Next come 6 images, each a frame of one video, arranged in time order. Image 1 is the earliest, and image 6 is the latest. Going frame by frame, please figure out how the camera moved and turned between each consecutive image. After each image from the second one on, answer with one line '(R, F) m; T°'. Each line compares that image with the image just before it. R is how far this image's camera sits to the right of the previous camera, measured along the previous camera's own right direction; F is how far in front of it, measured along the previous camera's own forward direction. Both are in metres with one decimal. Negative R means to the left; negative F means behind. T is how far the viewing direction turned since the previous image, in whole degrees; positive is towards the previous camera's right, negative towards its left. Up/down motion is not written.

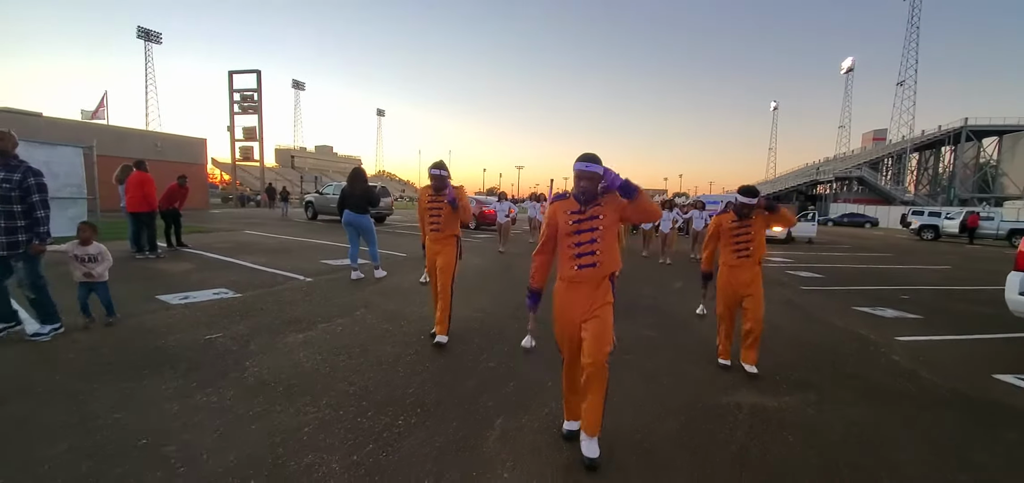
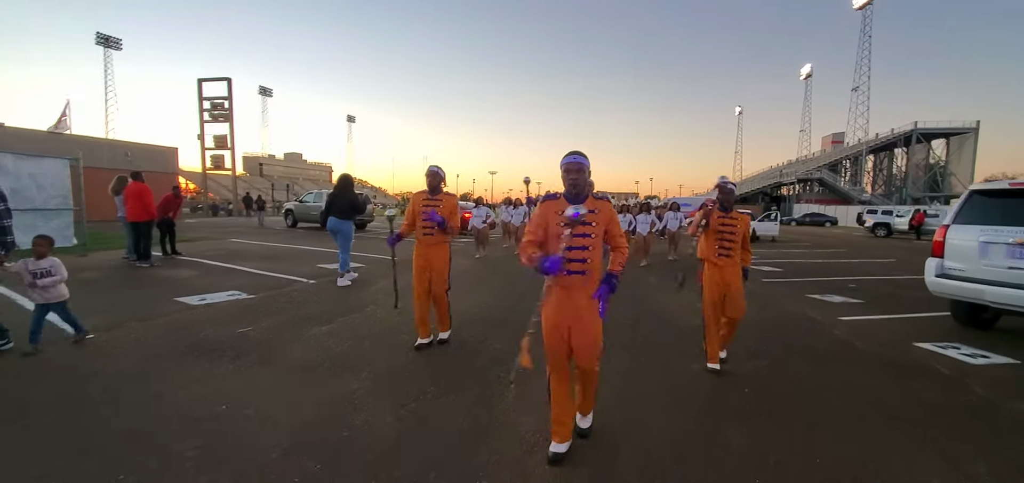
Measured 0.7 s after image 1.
(-0.3, -0.7) m; +3°
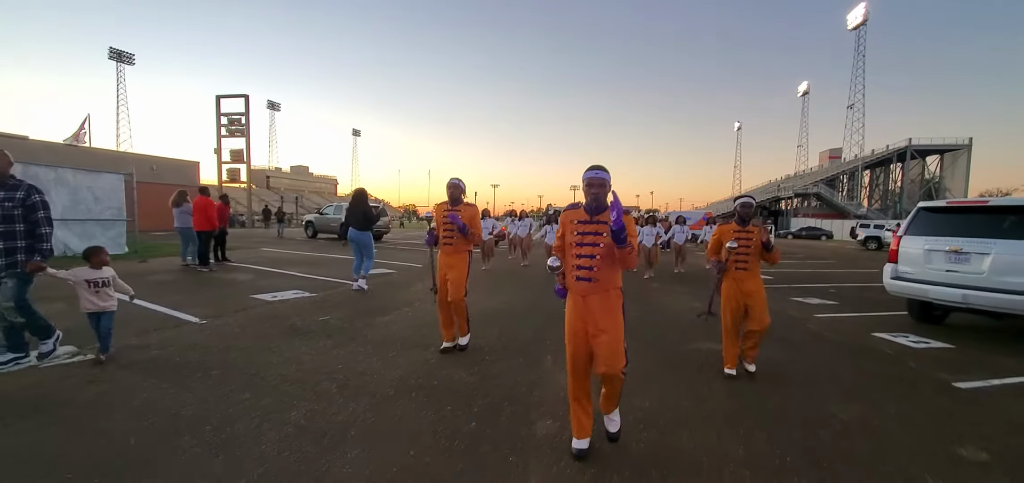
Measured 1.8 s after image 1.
(-0.4, -1.1) m; 0°
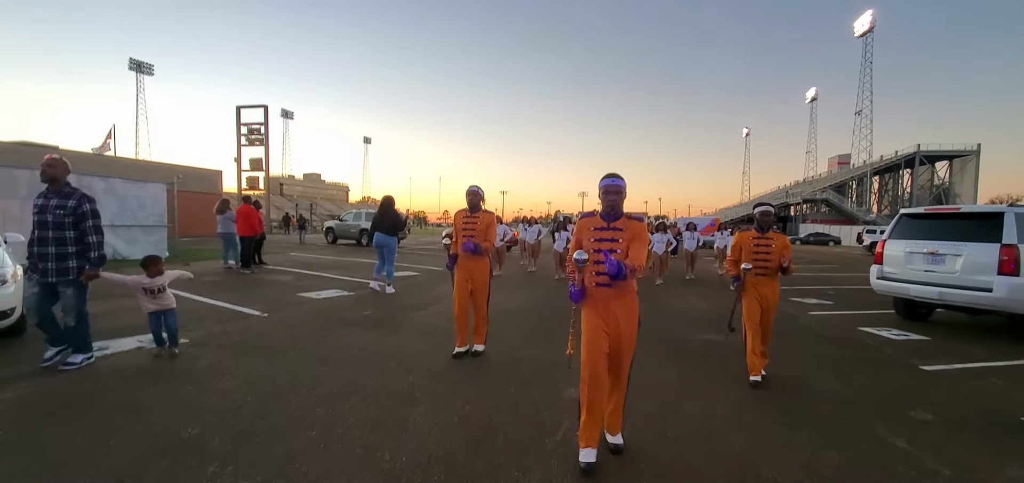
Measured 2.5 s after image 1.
(-0.2, -0.8) m; -1°
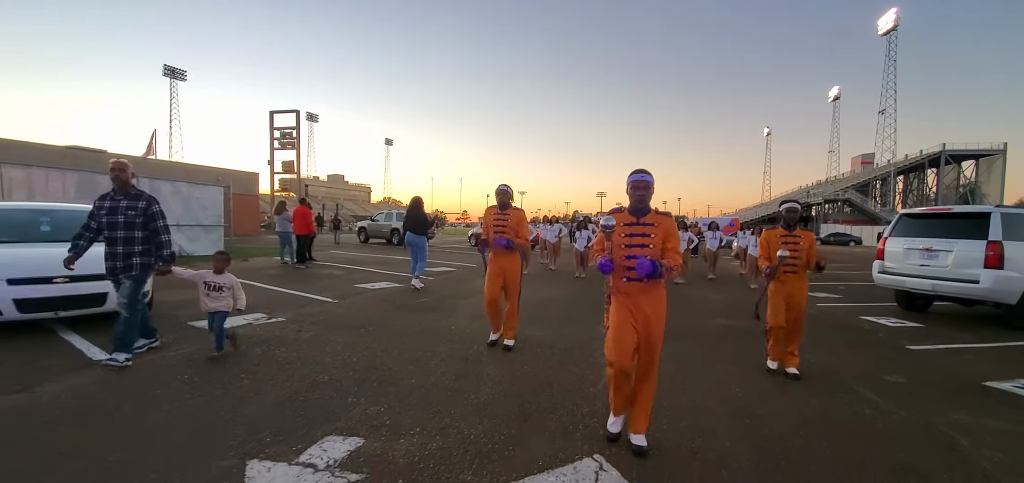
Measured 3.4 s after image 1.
(-0.3, -1.0) m; -2°
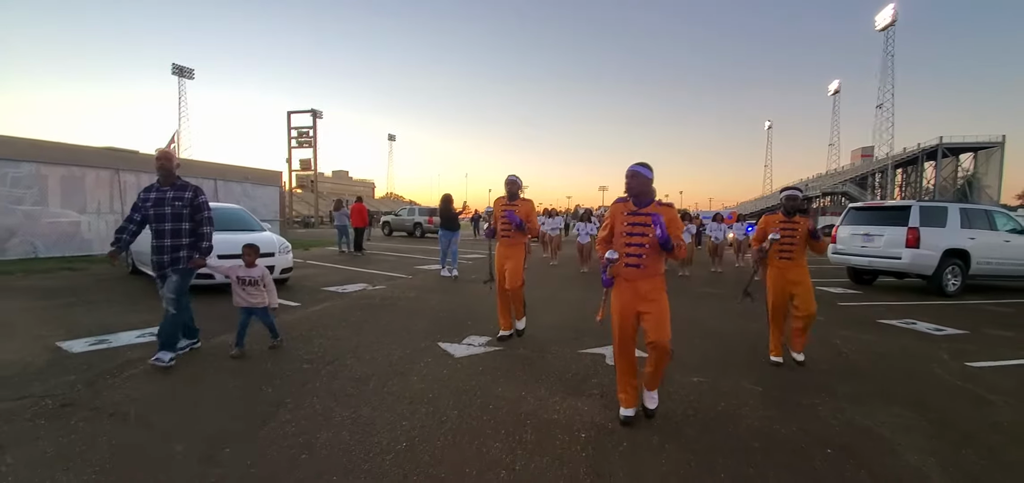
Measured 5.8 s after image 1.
(-0.6, -2.3) m; 0°
